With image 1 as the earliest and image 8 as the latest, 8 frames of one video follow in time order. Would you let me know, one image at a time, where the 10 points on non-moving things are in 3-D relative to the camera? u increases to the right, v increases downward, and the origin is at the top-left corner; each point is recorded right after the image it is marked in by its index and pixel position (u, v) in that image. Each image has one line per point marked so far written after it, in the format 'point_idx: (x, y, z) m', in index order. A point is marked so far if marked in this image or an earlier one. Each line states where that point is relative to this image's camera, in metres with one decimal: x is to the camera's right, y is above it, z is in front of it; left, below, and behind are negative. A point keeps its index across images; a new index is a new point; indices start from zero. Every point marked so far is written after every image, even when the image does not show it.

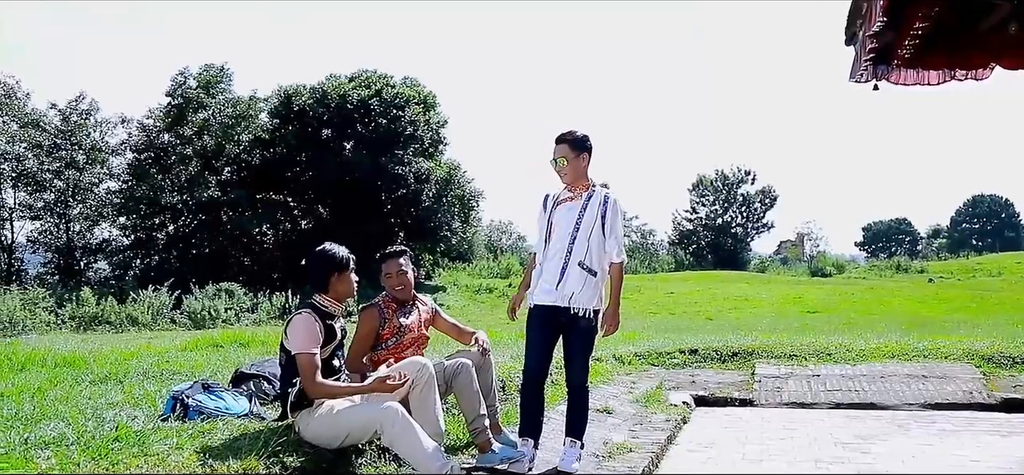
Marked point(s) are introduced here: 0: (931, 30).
0: (+2.7, +1.3, +6.2) m
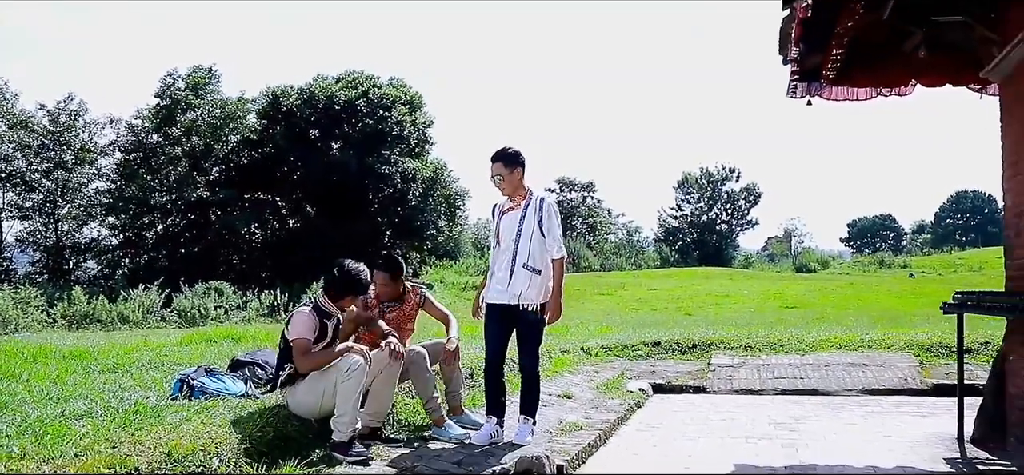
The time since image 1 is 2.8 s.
0: (+2.4, +1.3, +6.9) m
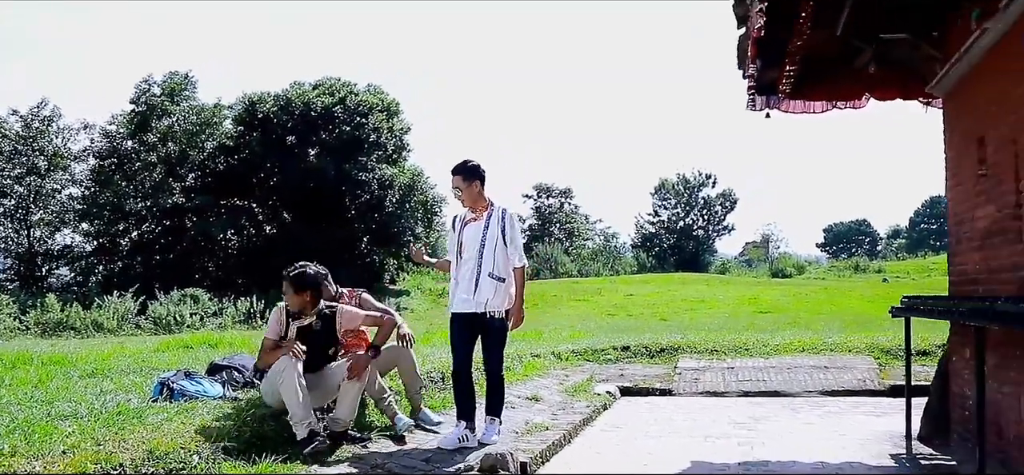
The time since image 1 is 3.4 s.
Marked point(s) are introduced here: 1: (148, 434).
0: (+2.2, +1.2, +7.2) m
1: (-1.6, -0.8, +4.1) m
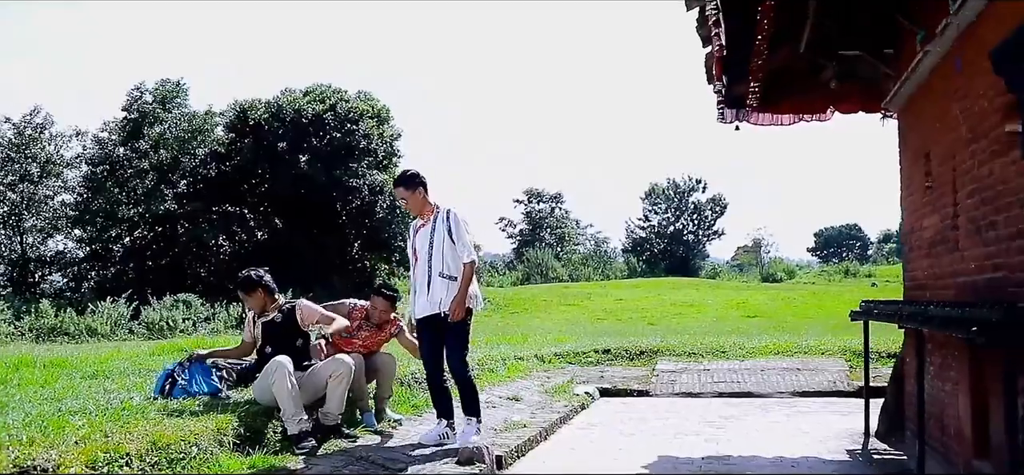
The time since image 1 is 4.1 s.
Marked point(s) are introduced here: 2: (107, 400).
0: (+2.0, +1.2, +7.6) m
1: (-1.7, -0.9, +4.4) m
2: (-2.2, -0.9, +5.2) m
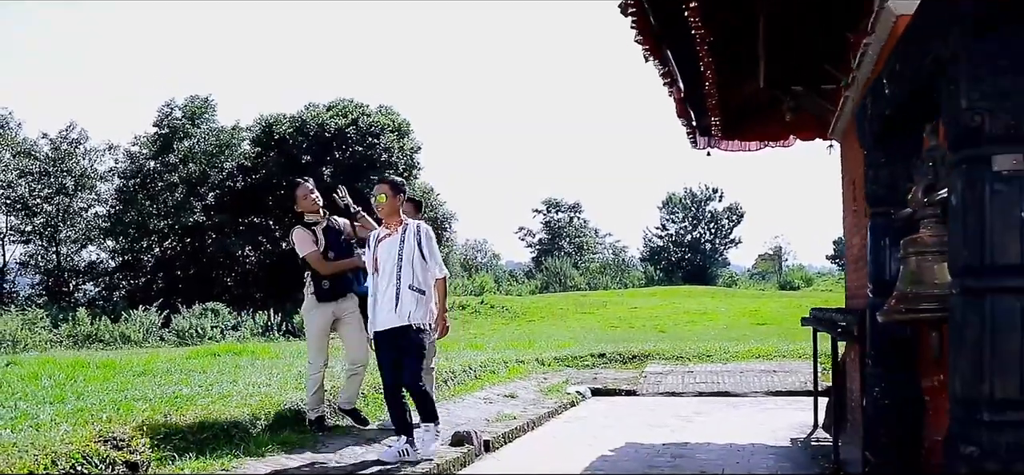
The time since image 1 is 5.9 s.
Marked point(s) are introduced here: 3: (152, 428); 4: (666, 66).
0: (+2.0, +1.1, +8.6) m
1: (-1.8, -1.0, +5.5) m
2: (-2.3, -1.0, +6.2) m
3: (-1.9, -1.0, +5.0) m
4: (+1.1, +1.2, +6.6) m
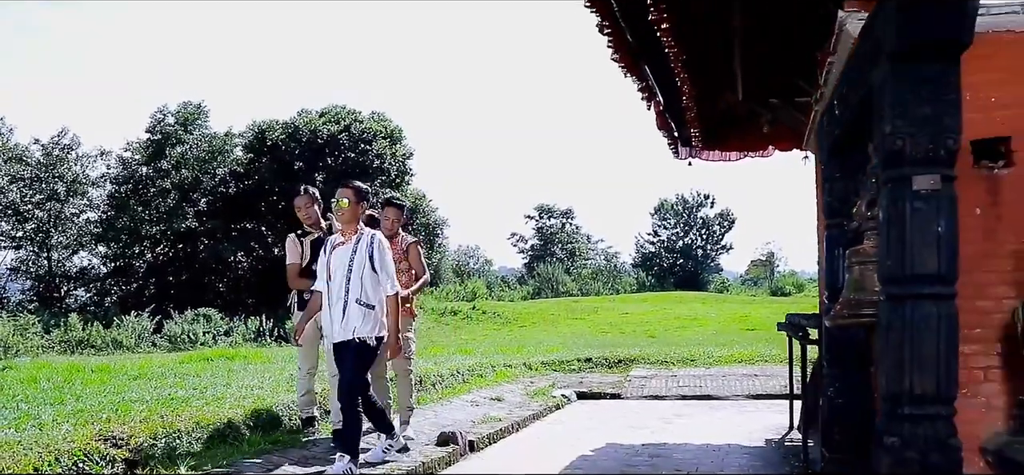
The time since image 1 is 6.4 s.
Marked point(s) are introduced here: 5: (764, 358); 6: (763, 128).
0: (+1.9, +1.0, +8.9) m
1: (-1.9, -1.1, +5.7) m
2: (-2.4, -1.1, +6.5) m
3: (-2.0, -1.0, +5.2) m
4: (+0.9, +1.1, +6.9) m
5: (+3.4, -1.6, +12.8) m
6: (+2.3, +1.0, +8.8) m
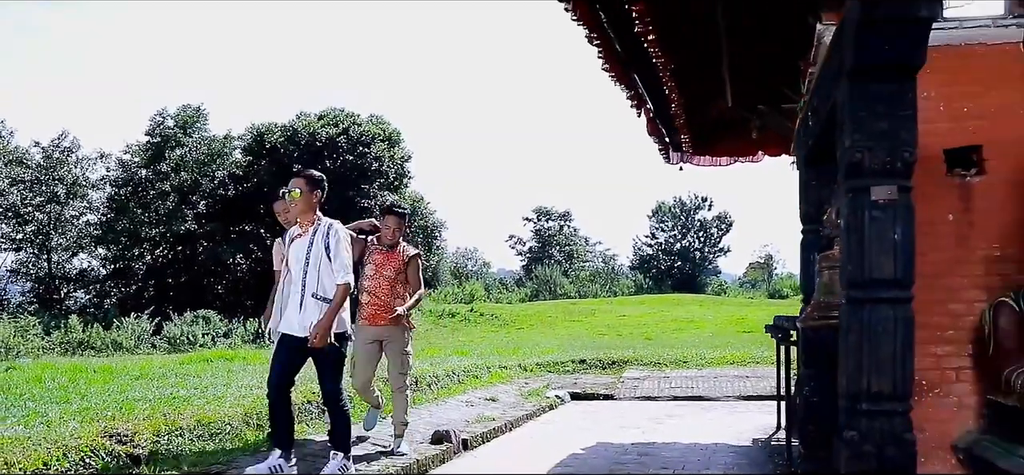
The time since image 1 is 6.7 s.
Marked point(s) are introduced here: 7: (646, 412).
0: (+1.8, +0.9, +9.0) m
1: (-2.0, -1.1, +5.9) m
2: (-2.5, -1.1, +6.6) m
3: (-2.0, -1.1, +5.4) m
4: (+0.9, +1.1, +7.1) m
5: (+3.3, -1.7, +13.0) m
6: (+2.2, +1.0, +9.0) m
7: (+1.4, -1.8, +9.7) m
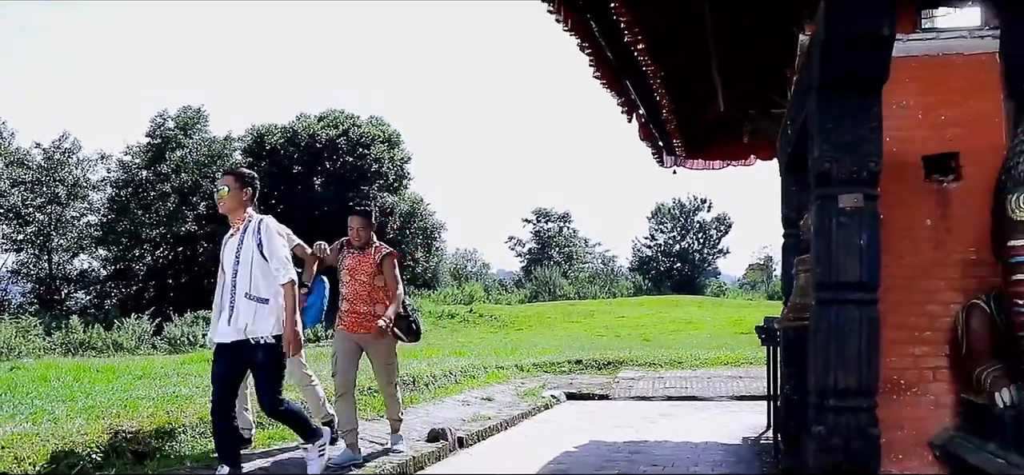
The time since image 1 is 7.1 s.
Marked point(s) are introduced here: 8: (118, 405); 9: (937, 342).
0: (+1.8, +0.9, +9.2) m
1: (-2.0, -1.1, +6.1) m
2: (-2.5, -1.1, +6.8) m
3: (-2.1, -1.1, +5.5) m
4: (+0.9, +1.1, +7.2) m
5: (+3.3, -1.7, +13.1) m
6: (+2.2, +0.9, +9.1) m
7: (+1.3, -1.8, +9.9) m
8: (-2.5, -1.0, +6.0) m
9: (+2.4, -0.6, +5.4) m
